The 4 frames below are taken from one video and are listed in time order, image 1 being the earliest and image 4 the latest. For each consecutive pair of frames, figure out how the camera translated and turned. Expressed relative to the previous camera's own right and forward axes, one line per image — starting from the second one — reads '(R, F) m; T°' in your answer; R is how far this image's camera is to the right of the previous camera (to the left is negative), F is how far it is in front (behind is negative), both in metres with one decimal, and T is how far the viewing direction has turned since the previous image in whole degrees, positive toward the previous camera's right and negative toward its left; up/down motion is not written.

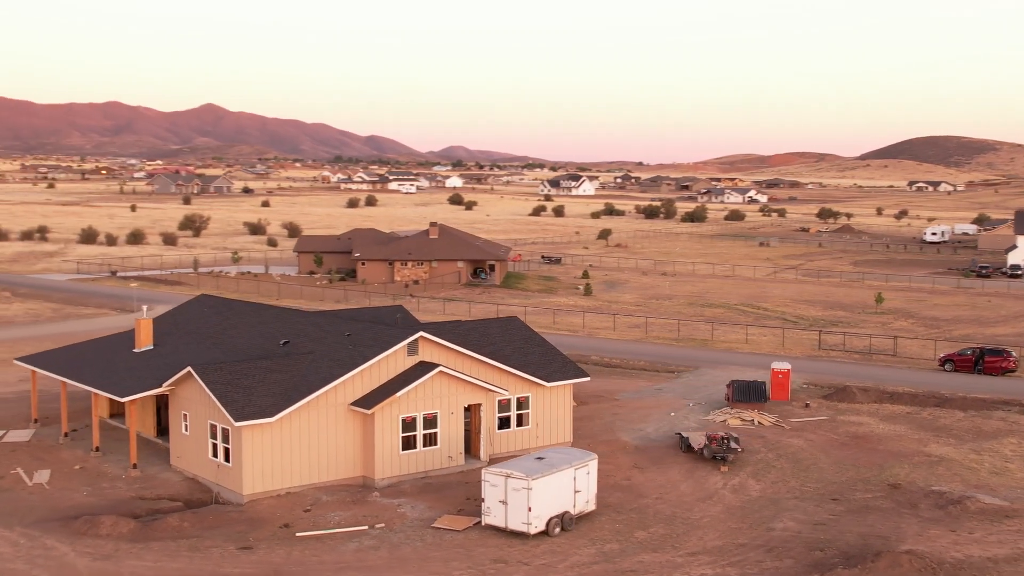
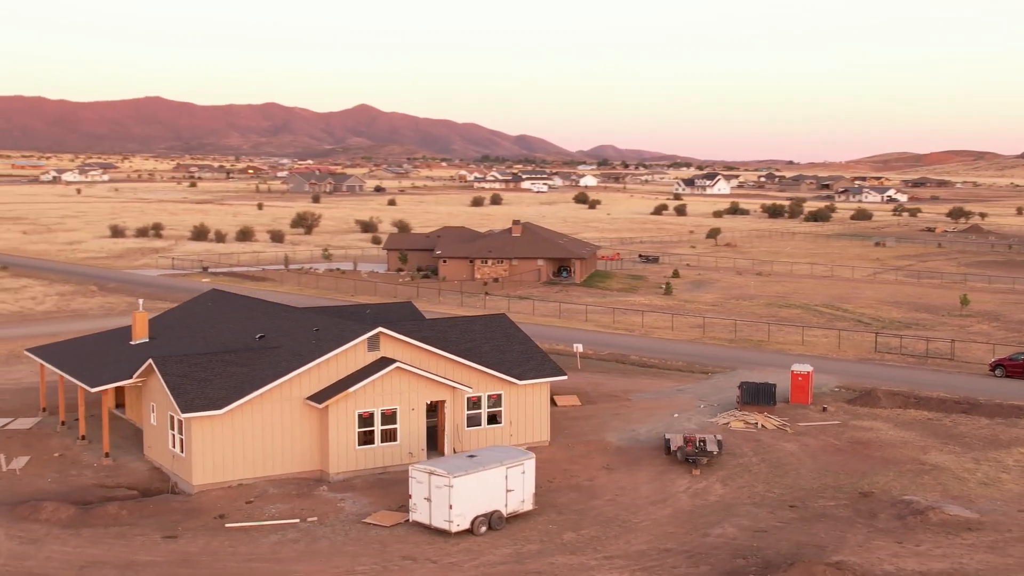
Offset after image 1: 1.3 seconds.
(+3.9, +0.4) m; -7°
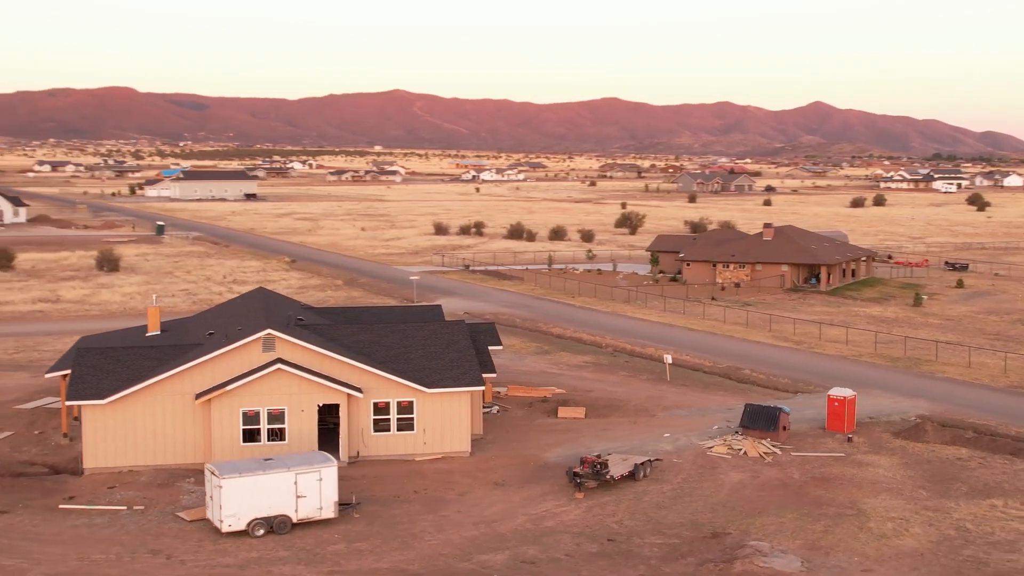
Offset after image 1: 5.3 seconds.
(+11.2, +2.6) m; -21°
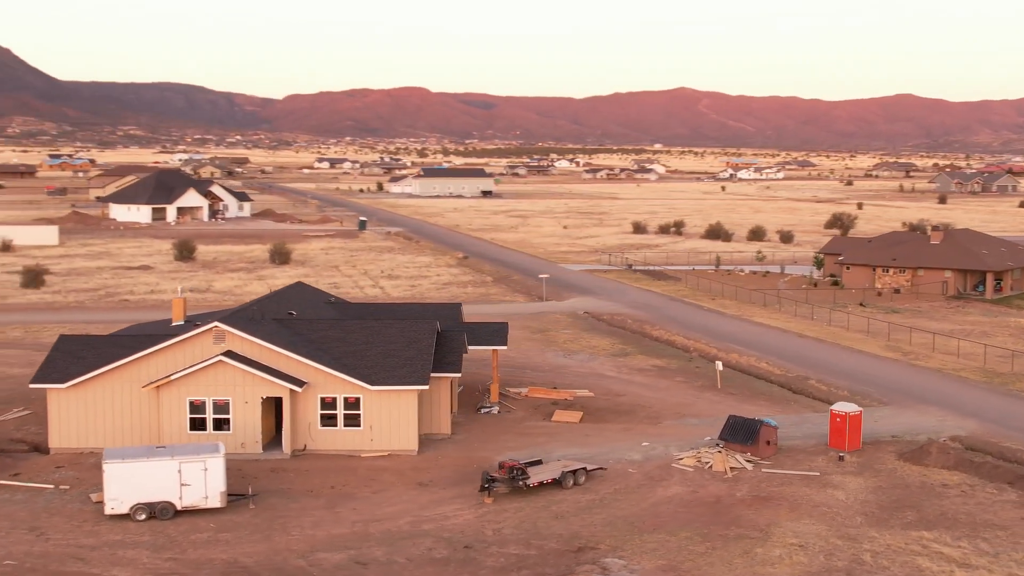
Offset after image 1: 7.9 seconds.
(+7.1, +1.3) m; -13°
